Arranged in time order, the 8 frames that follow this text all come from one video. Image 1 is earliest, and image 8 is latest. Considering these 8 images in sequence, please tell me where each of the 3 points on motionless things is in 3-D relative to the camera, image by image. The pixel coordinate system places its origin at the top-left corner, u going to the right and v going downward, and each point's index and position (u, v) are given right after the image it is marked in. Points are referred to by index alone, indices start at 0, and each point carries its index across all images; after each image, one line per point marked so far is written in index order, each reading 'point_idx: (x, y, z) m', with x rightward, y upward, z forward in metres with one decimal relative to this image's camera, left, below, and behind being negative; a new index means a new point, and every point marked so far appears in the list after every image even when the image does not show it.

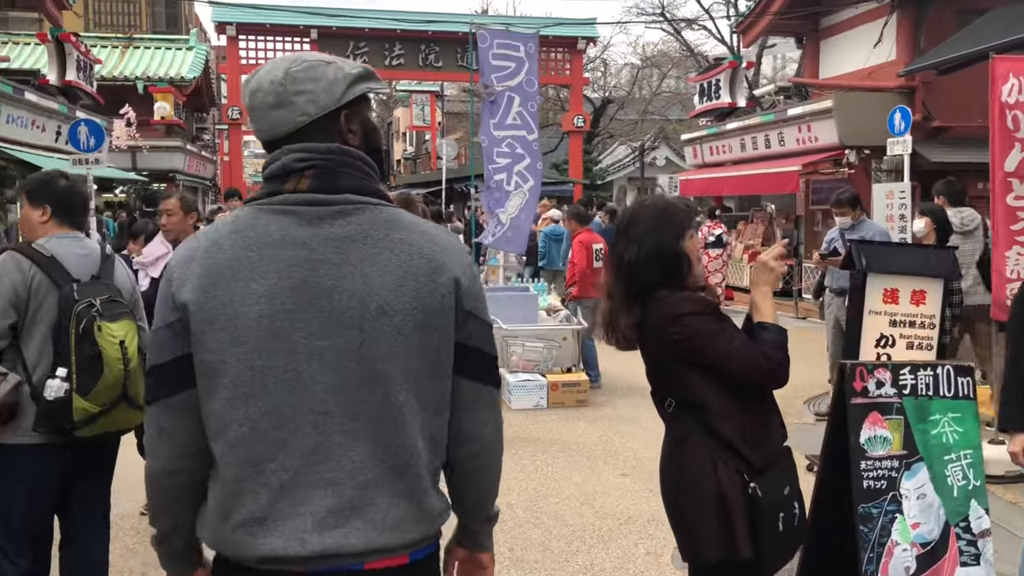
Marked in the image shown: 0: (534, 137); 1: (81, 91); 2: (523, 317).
0: (+0.2, +1.2, +7.5) m
1: (-6.6, +3.0, +14.4) m
2: (+0.1, -0.2, +7.5) m
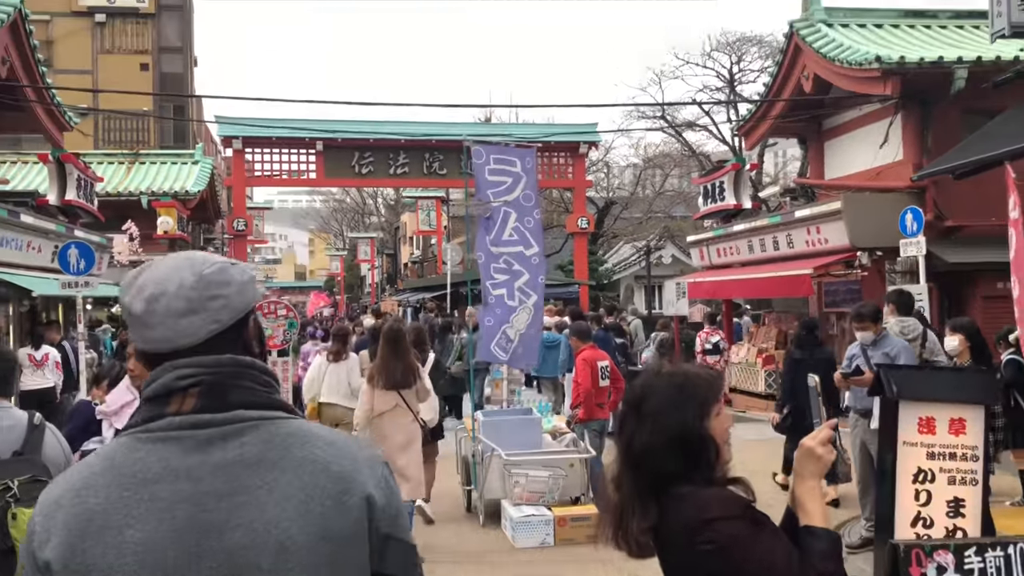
0: (+0.1, +0.3, +7.2) m
1: (-6.6, +1.2, +14.3) m
2: (+0.1, -1.2, +7.0) m
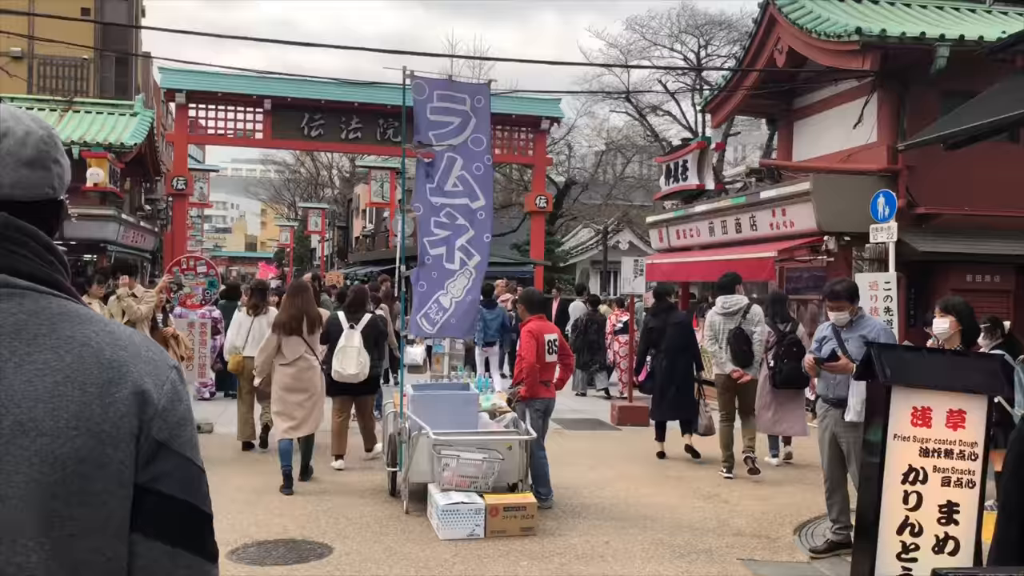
0: (-0.2, +0.6, +6.4) m
1: (-7.3, +1.9, +13.2) m
2: (-0.4, -0.9, +6.3) m
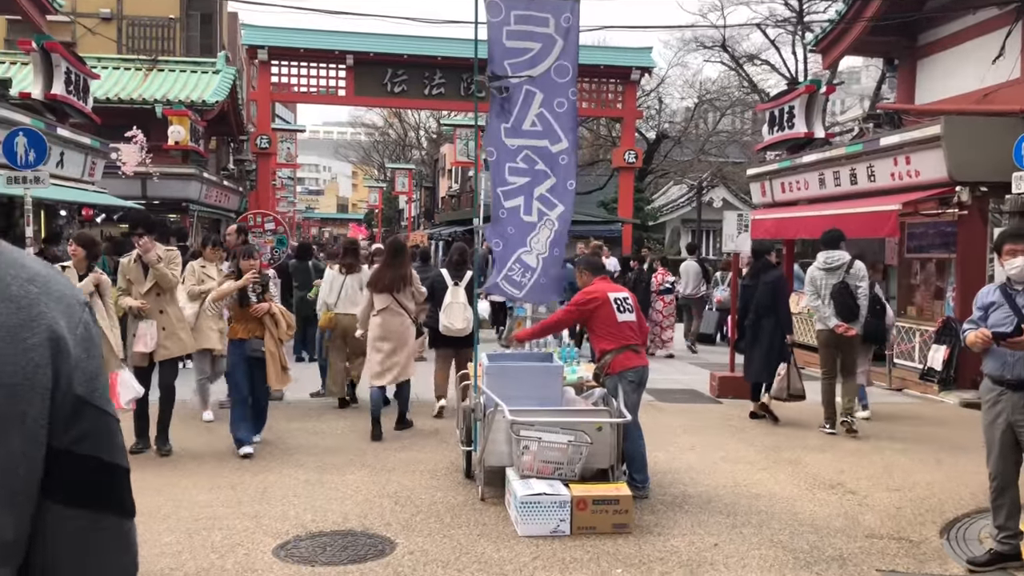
0: (+0.3, +0.8, +5.5) m
1: (-6.1, +2.5, +12.9) m
2: (+0.2, -0.6, +5.4) m
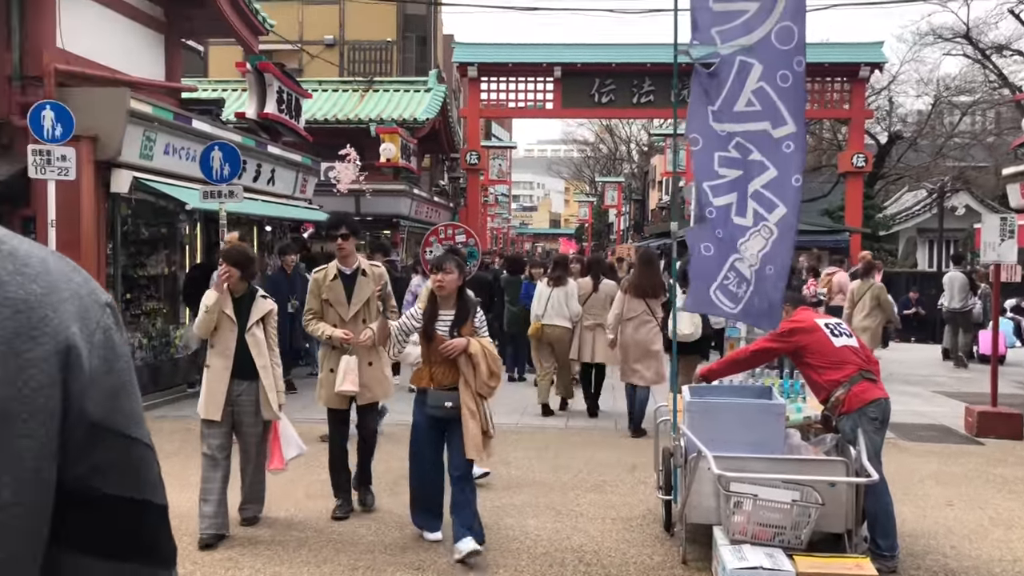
0: (+1.3, +0.7, +4.5) m
1: (-3.2, +2.3, +13.1) m
2: (+1.2, -0.7, +4.4) m
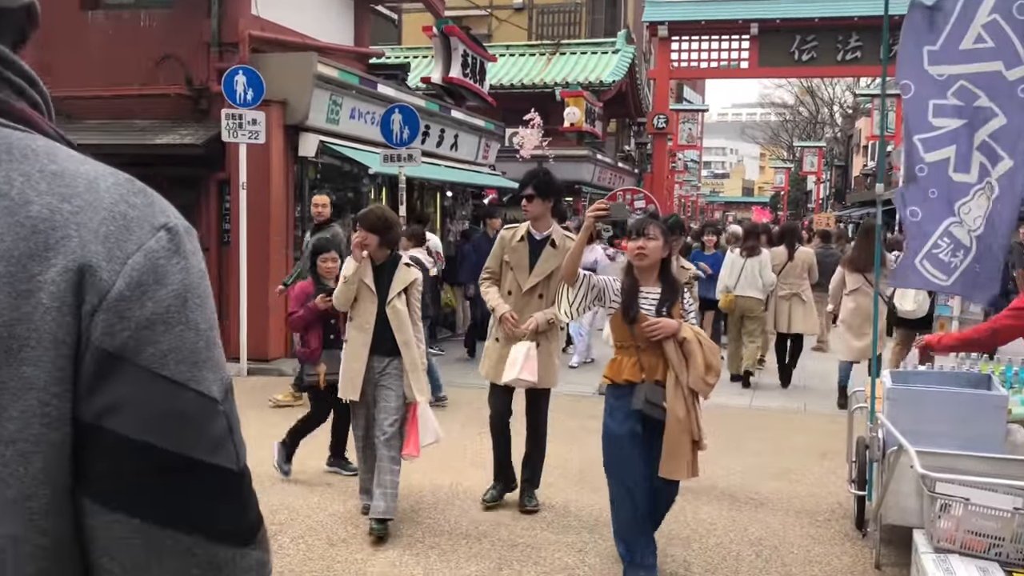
0: (+2.1, +0.9, +3.8) m
1: (-0.6, +2.8, +13.1) m
2: (+1.9, -0.6, +3.9) m
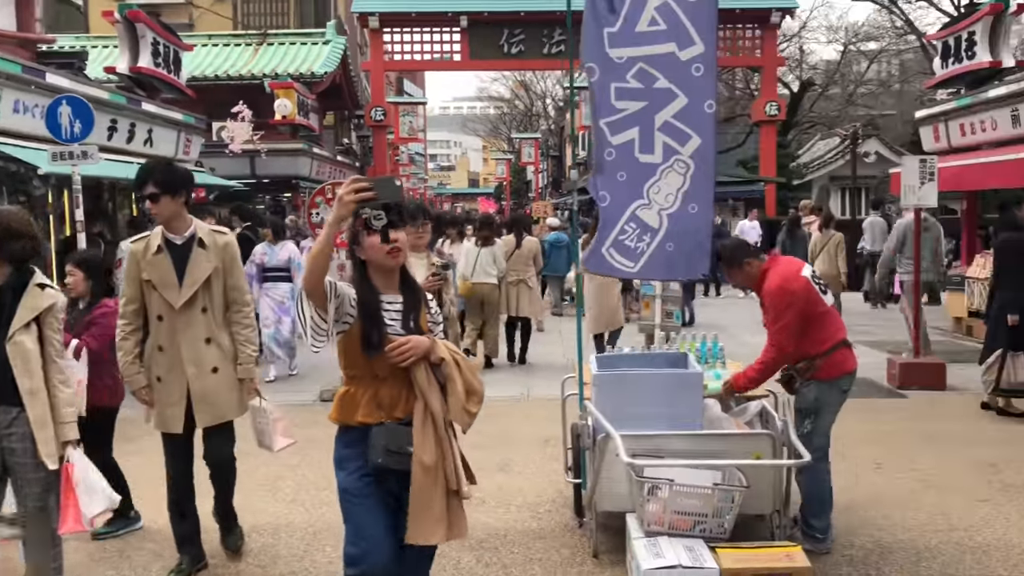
0: (+0.8, +0.9, +3.9) m
1: (-4.5, +2.7, +12.1) m
2: (+0.7, -0.5, +3.9) m
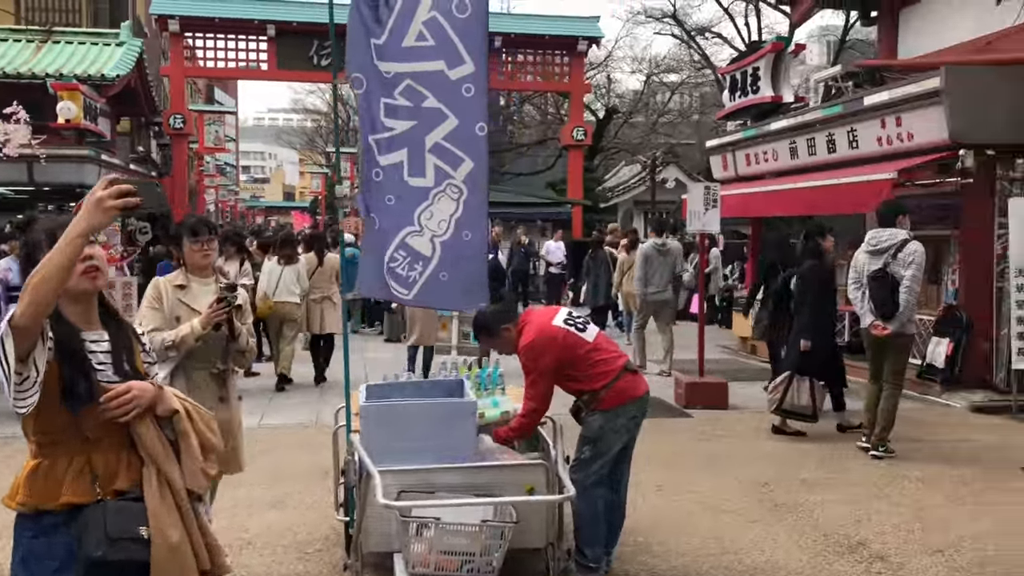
0: (-0.2, +0.8, +3.8) m
1: (-6.9, +2.5, +10.8) m
2: (-0.3, -0.6, +3.7) m
